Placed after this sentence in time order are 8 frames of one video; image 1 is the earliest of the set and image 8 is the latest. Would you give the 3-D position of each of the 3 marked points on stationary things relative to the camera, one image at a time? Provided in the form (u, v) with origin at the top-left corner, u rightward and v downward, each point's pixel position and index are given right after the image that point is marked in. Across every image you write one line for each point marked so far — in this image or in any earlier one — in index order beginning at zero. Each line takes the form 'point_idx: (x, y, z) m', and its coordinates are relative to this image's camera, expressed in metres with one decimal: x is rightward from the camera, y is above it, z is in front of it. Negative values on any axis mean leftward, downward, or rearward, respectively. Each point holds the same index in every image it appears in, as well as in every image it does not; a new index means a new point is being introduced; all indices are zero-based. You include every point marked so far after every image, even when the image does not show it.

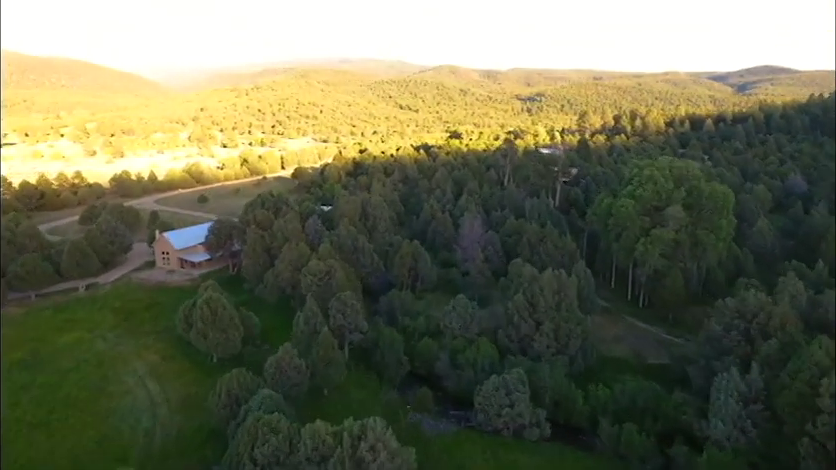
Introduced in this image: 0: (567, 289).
0: (+5.0, -1.8, +17.6) m
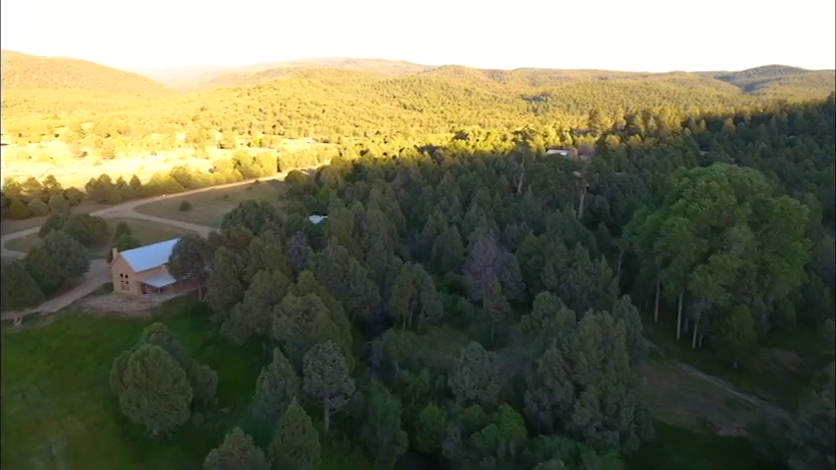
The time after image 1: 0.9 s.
0: (+5.0, -2.7, +13.4) m
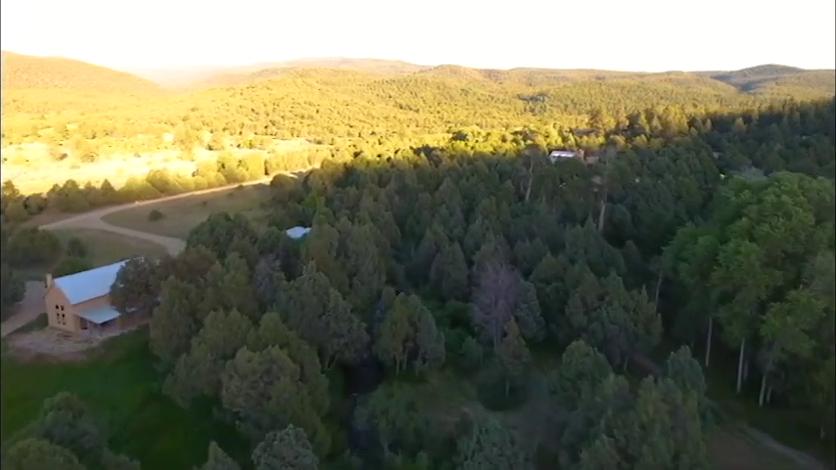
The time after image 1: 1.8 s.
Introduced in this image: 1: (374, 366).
0: (+5.0, -3.5, +9.6) m
1: (-1.4, -4.3, +17.2) m
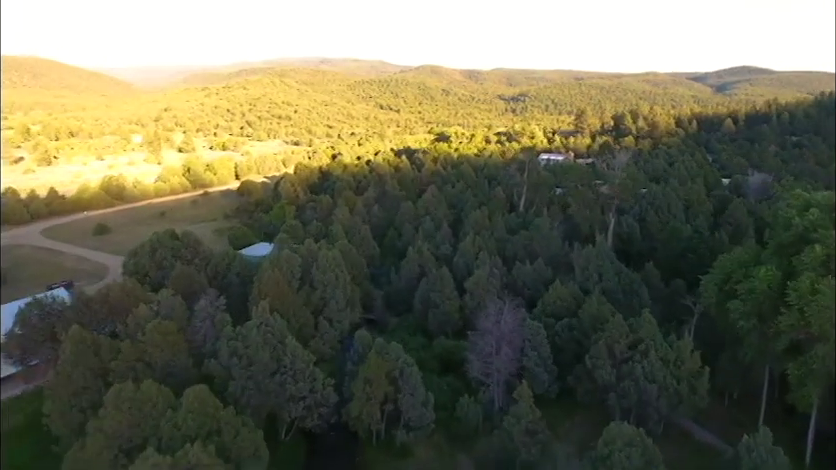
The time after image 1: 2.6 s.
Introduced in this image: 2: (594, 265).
0: (+4.8, -4.3, +6.2) m
1: (-1.9, -5.1, +13.5) m
2: (+5.9, -1.0, +17.3) m
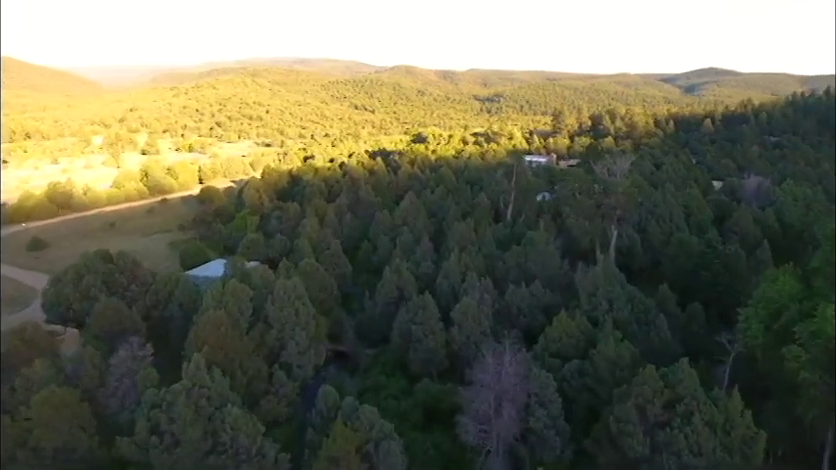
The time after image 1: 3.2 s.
0: (+4.7, -4.9, +3.6) m
1: (-2.3, -5.8, +10.6) m
2: (+5.2, -1.6, +14.7) m
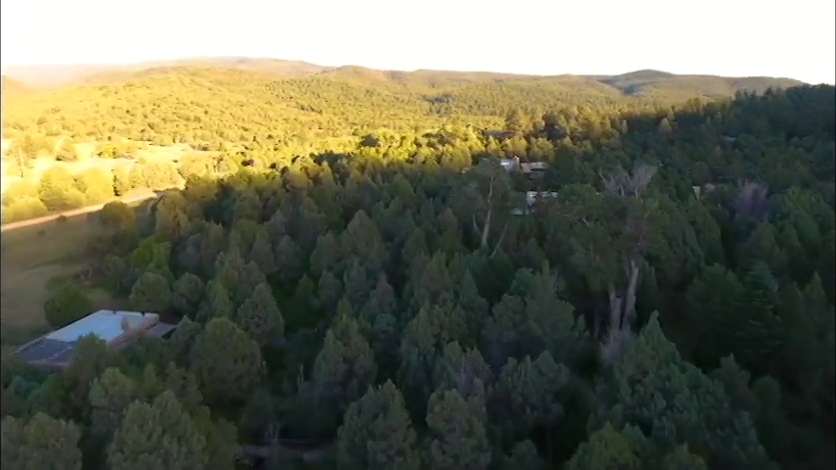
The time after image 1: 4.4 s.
0: (+5.0, -6.0, -1.4) m
1: (-2.5, -7.0, +5.0) m
2: (+4.5, -2.7, +9.8) m
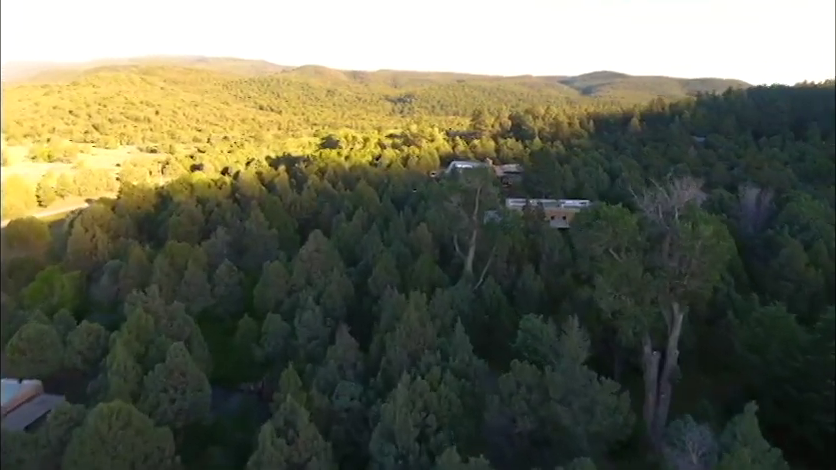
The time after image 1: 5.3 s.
0: (+5.6, -6.7, -4.9) m
1: (-2.3, -7.9, +0.9) m
2: (+4.3, -3.4, +6.2) m
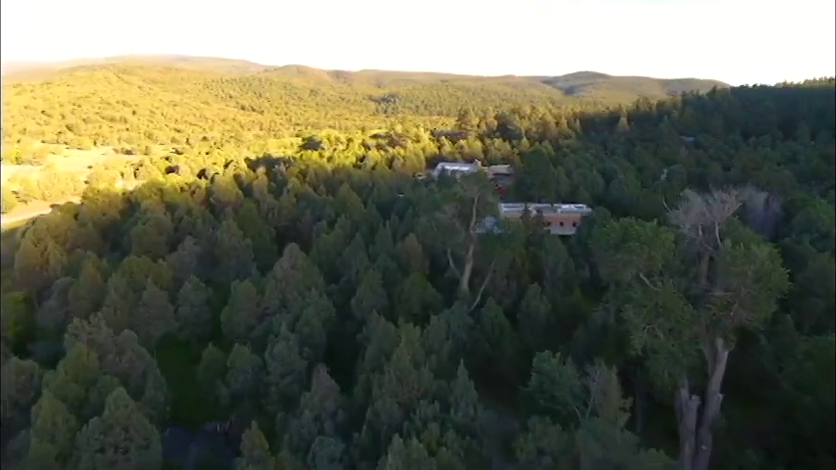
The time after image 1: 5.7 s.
0: (+6.0, -7.1, -6.7) m
1: (-2.1, -8.3, -1.1) m
2: (+4.3, -3.8, +4.4) m
